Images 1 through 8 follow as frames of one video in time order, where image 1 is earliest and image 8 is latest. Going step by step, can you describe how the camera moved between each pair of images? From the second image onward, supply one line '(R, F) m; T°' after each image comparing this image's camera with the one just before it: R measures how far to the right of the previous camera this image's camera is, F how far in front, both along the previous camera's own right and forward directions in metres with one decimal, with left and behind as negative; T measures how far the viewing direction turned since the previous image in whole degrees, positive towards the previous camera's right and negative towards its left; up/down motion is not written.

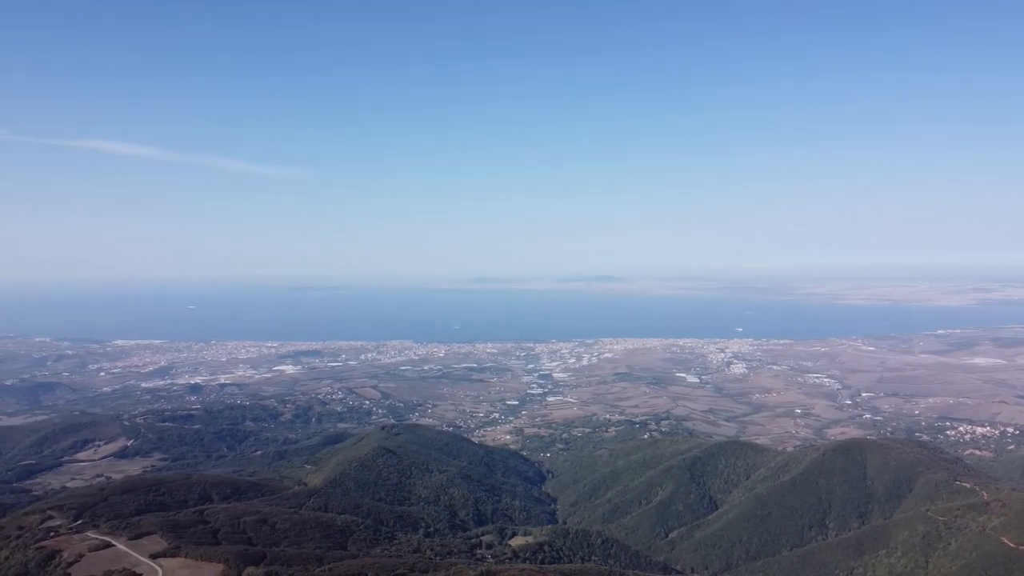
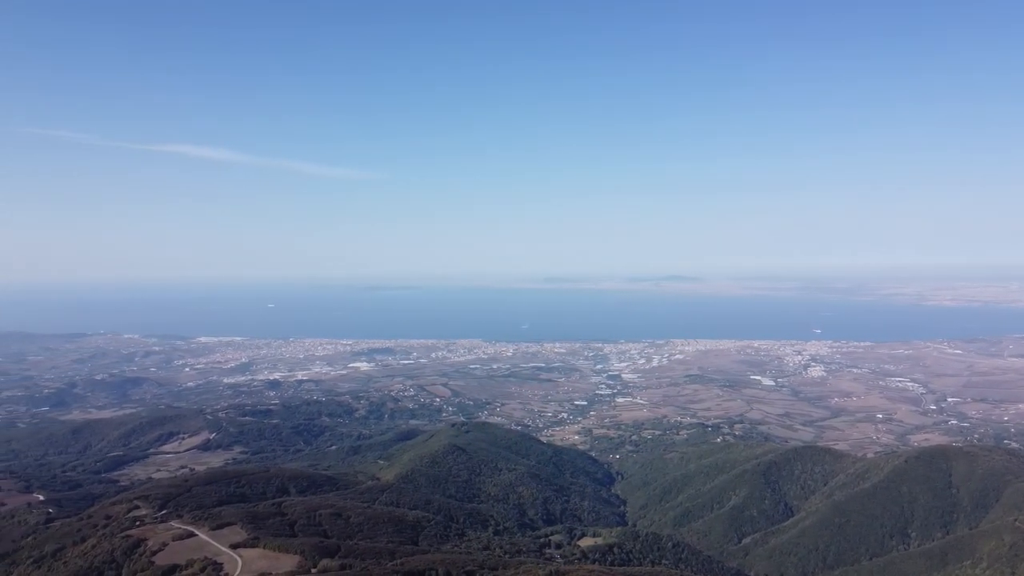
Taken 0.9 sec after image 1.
(0.0, +1.2) m; -5°
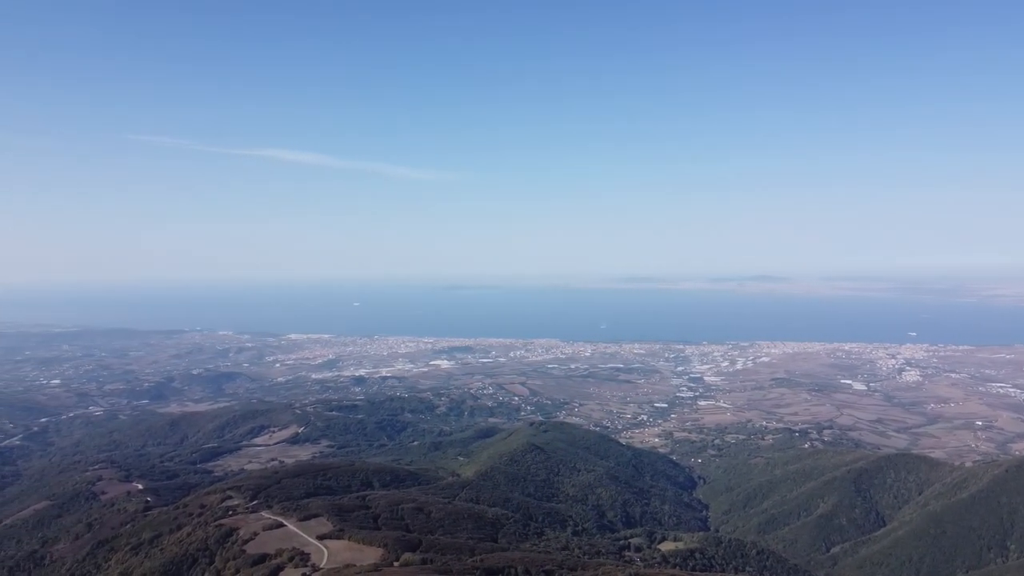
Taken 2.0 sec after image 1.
(+0.1, +0.3) m; -6°
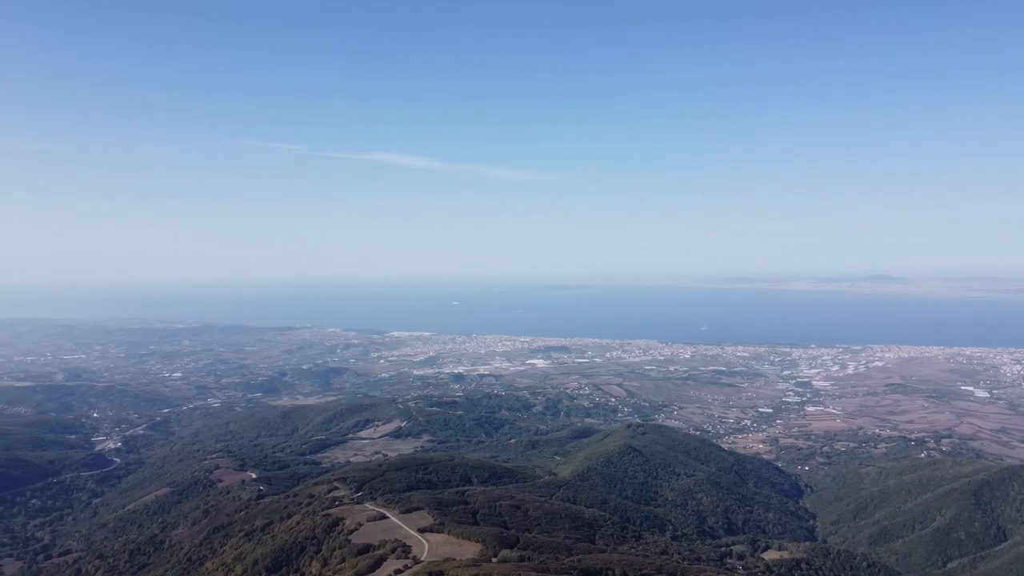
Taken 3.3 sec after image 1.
(0.0, +0.1) m; -7°
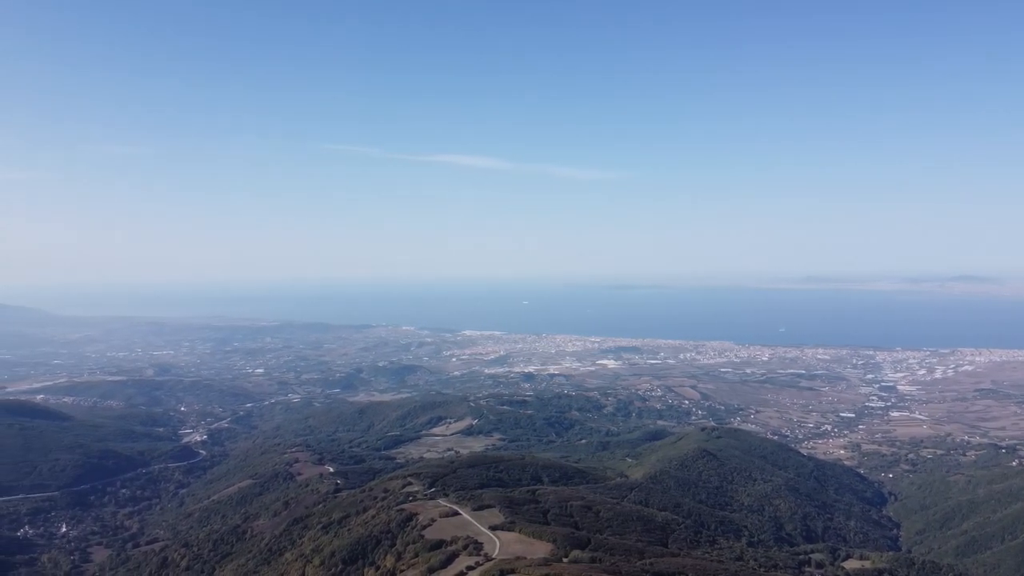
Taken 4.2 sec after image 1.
(-0.1, +0.2) m; -5°
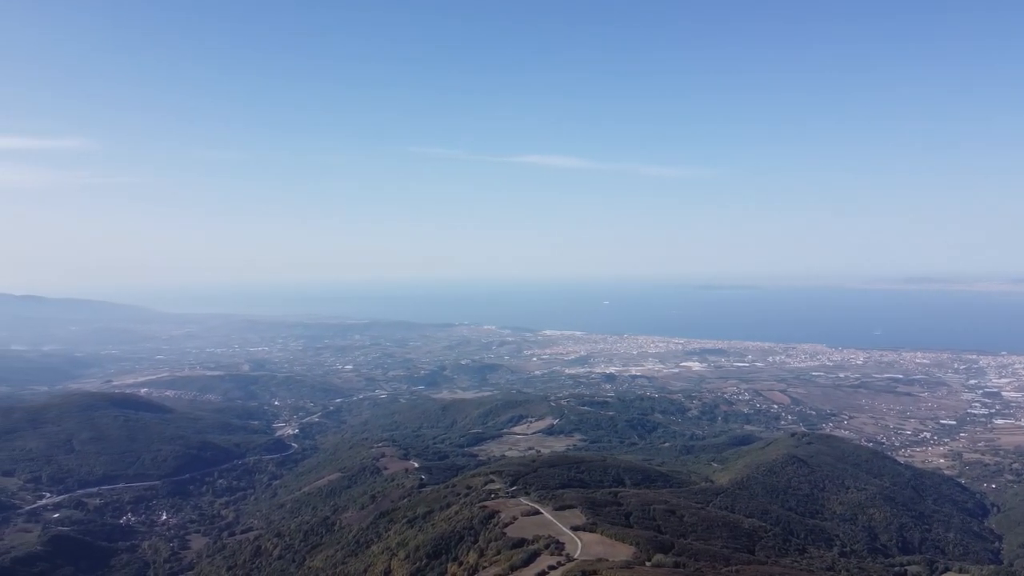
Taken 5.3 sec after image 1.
(+0.1, -0.5) m; -6°
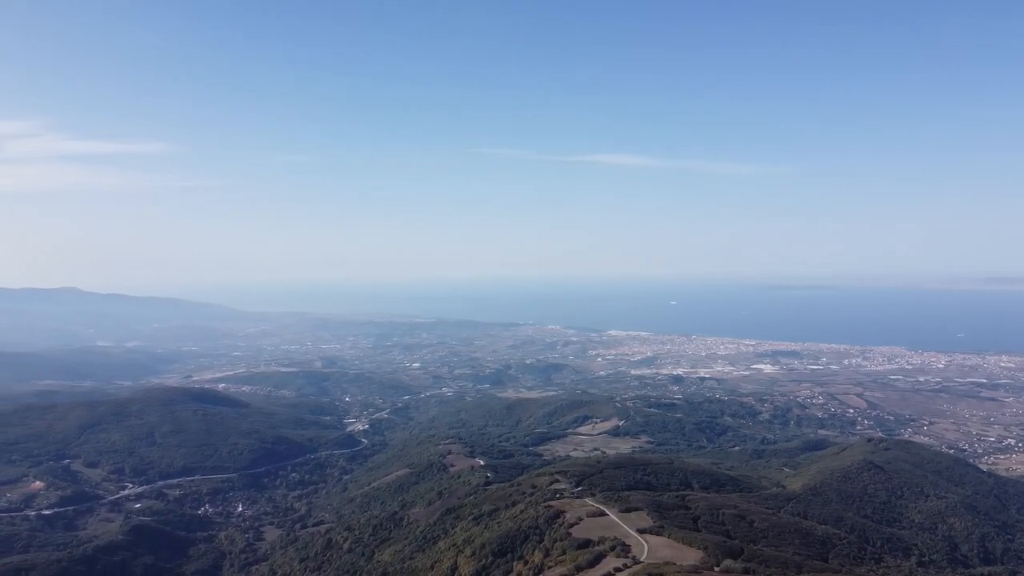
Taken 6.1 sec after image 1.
(+0.1, -0.5) m; -5°
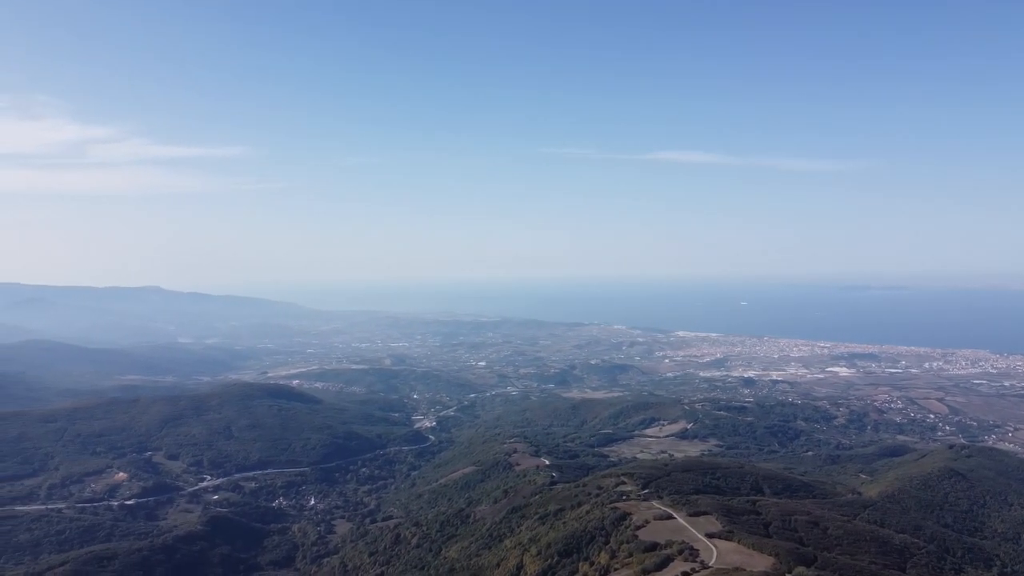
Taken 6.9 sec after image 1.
(+0.2, -0.7) m; -5°
